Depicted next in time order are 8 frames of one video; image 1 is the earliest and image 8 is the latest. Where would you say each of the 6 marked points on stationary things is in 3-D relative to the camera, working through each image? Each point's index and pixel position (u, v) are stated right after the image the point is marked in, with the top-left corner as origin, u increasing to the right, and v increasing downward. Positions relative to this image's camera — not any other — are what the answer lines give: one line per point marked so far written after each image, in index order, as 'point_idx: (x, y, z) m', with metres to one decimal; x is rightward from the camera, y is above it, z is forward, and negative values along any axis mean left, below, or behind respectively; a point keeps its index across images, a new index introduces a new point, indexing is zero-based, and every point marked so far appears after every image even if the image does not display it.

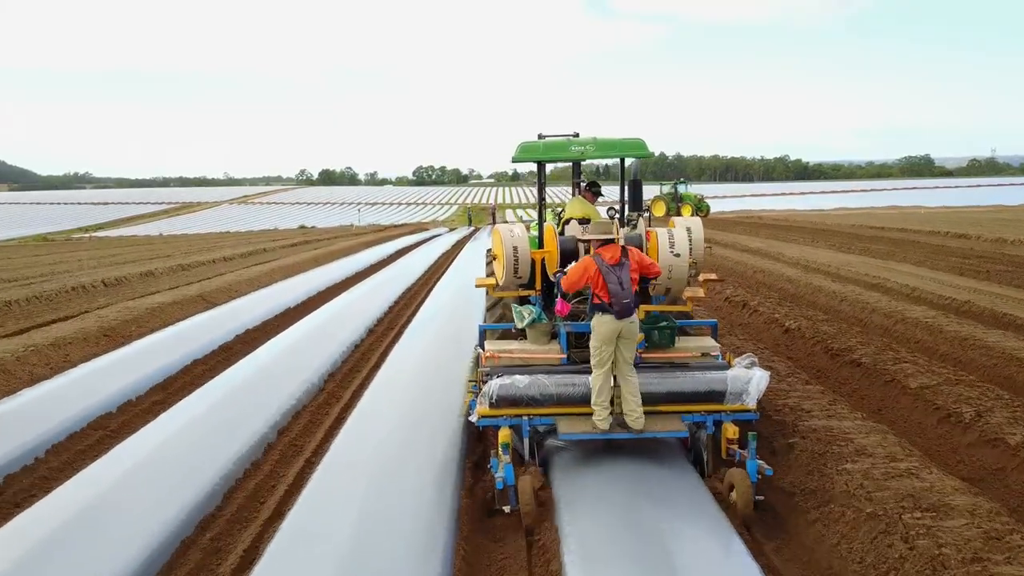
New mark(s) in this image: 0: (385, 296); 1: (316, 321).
0: (-2.1, -0.1, +11.3) m
1: (-2.6, -0.5, +9.3) m
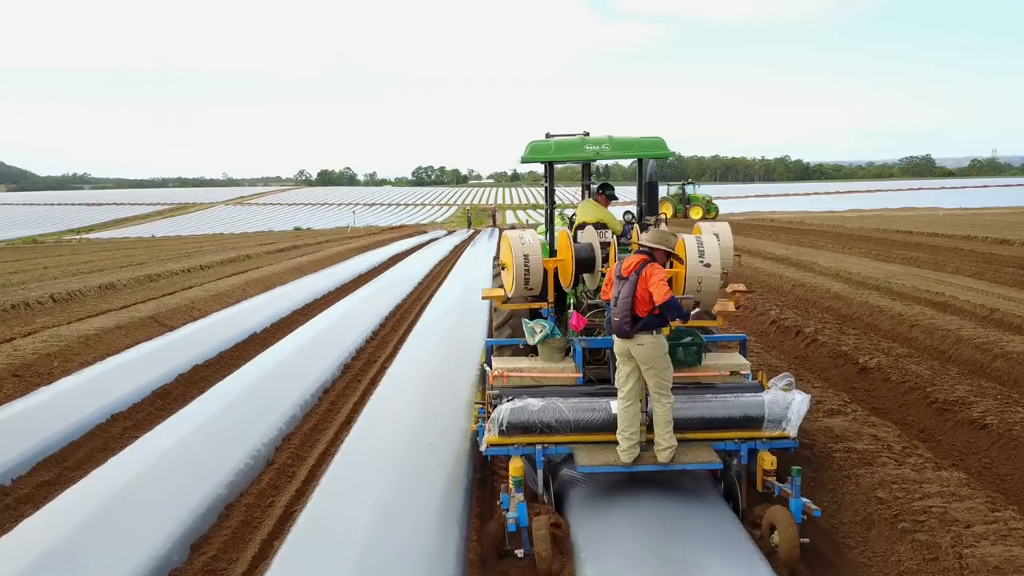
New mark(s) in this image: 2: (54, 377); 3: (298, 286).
0: (-2.1, -0.2, +10.9) m
1: (-2.6, -0.5, +8.9) m
2: (-4.9, -0.9, +7.2) m
3: (-3.8, 0.0, +12.0) m
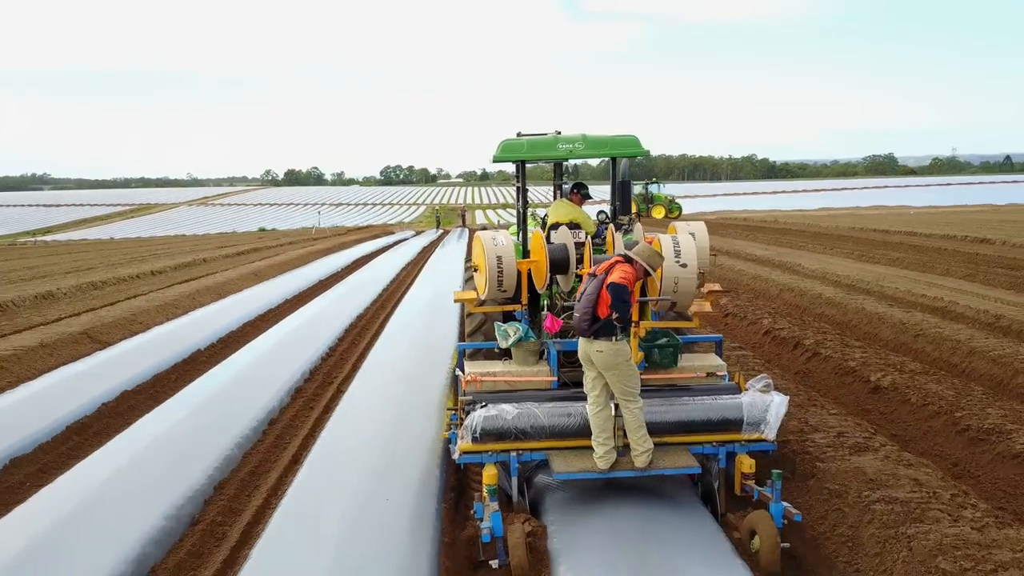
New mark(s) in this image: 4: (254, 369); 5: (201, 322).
0: (-2.5, -0.2, +10.7) m
1: (-3.0, -0.6, +8.6) m
2: (-5.2, -1.0, +6.8) m
3: (-4.4, 0.0, +11.7) m
4: (-2.8, -0.9, +7.2) m
5: (-4.3, -0.4, +9.3) m
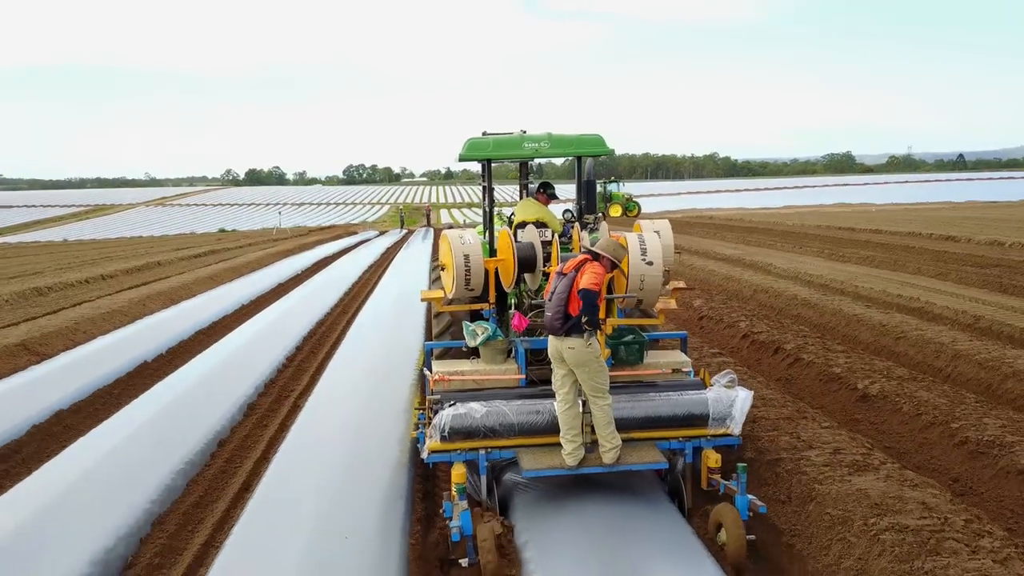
0: (-3.0, -0.3, +10.5) m
1: (-3.4, -0.6, +8.5) m
2: (-5.5, -1.1, +6.6) m
3: (-4.9, 0.0, +11.5) m
4: (-3.1, -0.9, +7.0) m
5: (-4.7, -0.4, +9.1) m
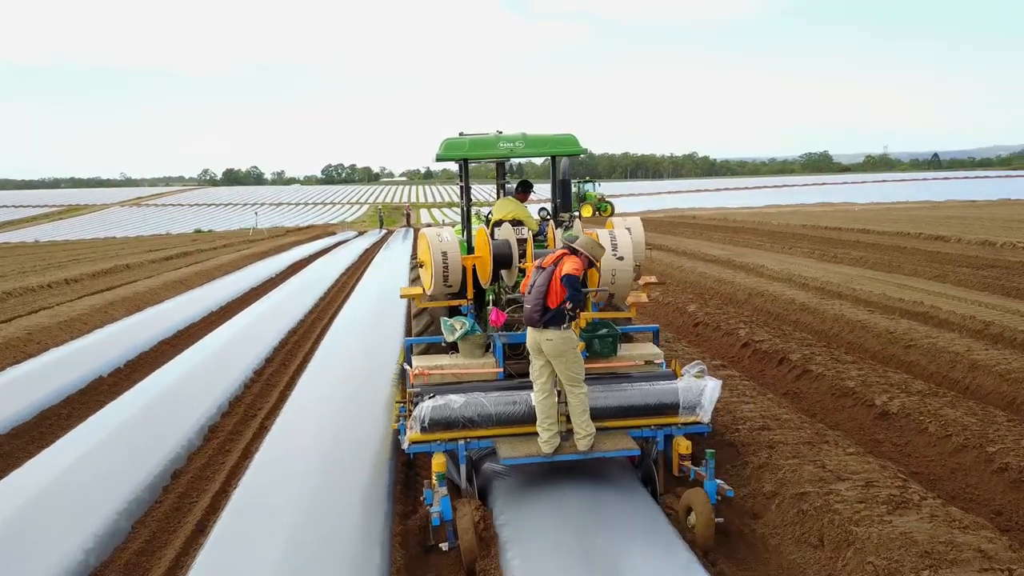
0: (-3.4, -0.2, +10.6) m
1: (-3.6, -0.6, +8.5) m
2: (-5.7, -1.1, +6.5) m
3: (-5.3, 0.0, +11.5) m
4: (-3.3, -0.9, +7.1) m
5: (-5.0, -0.4, +9.1) m
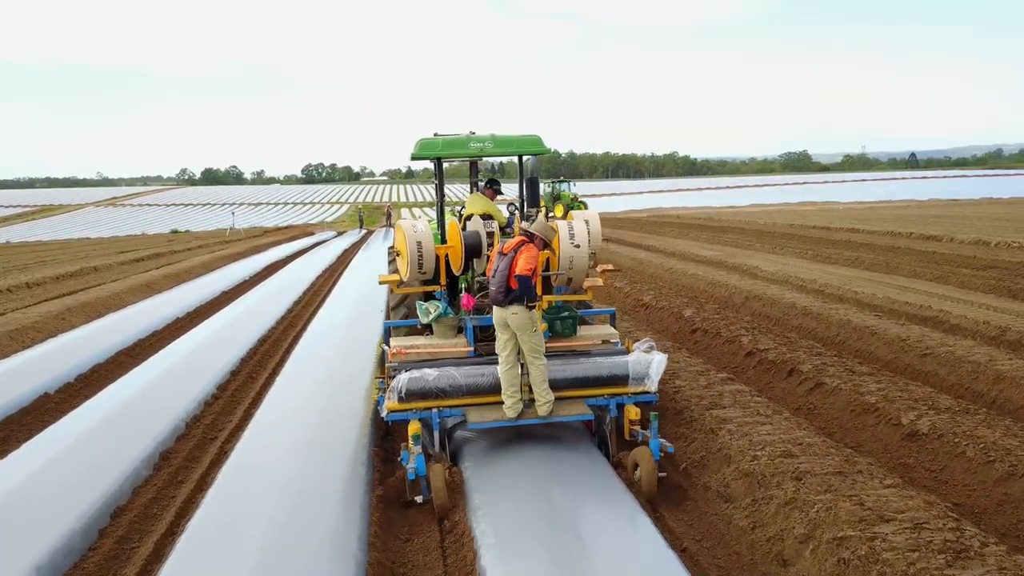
0: (-3.7, -0.2, +10.7) m
1: (-3.9, -0.6, +8.7) m
2: (-5.9, -1.0, +6.6) m
3: (-5.6, 0.0, +11.6) m
4: (-3.6, -0.8, +7.2) m
5: (-5.3, -0.4, +9.2) m
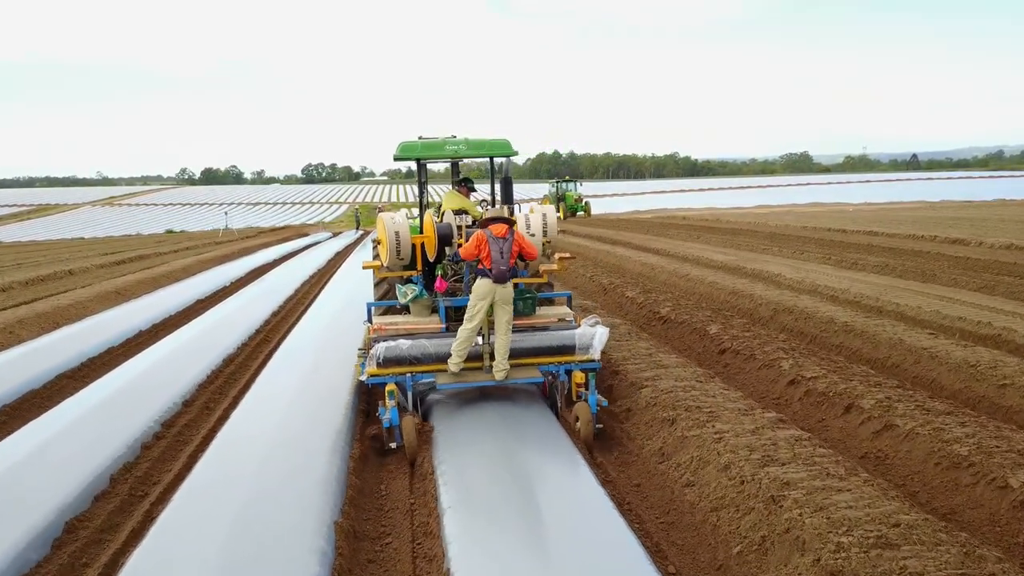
0: (-3.7, -0.3, +10.1) m
1: (-3.9, -0.6, +8.0) m
2: (-5.9, -1.1, +6.0) m
3: (-5.6, -0.1, +10.9) m
4: (-3.6, -0.9, +6.6) m
5: (-5.3, -0.5, +8.5) m
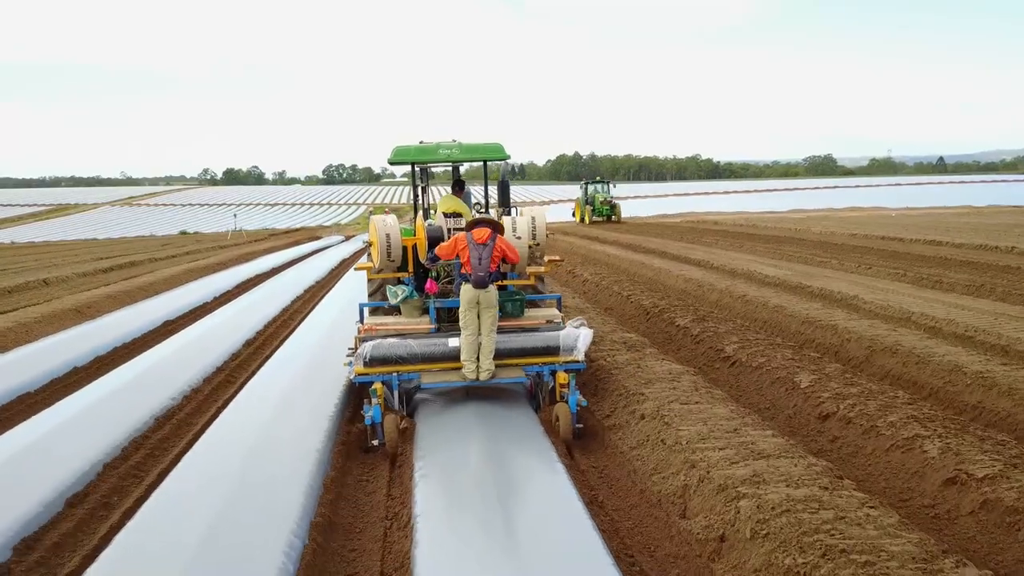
0: (-3.4, -0.5, +9.1) m
1: (-3.7, -0.8, +7.0) m
2: (-5.8, -1.3, +5.1) m
3: (-5.3, -0.3, +10.1) m
4: (-3.4, -1.1, +5.6) m
5: (-5.1, -0.6, +7.6) m
